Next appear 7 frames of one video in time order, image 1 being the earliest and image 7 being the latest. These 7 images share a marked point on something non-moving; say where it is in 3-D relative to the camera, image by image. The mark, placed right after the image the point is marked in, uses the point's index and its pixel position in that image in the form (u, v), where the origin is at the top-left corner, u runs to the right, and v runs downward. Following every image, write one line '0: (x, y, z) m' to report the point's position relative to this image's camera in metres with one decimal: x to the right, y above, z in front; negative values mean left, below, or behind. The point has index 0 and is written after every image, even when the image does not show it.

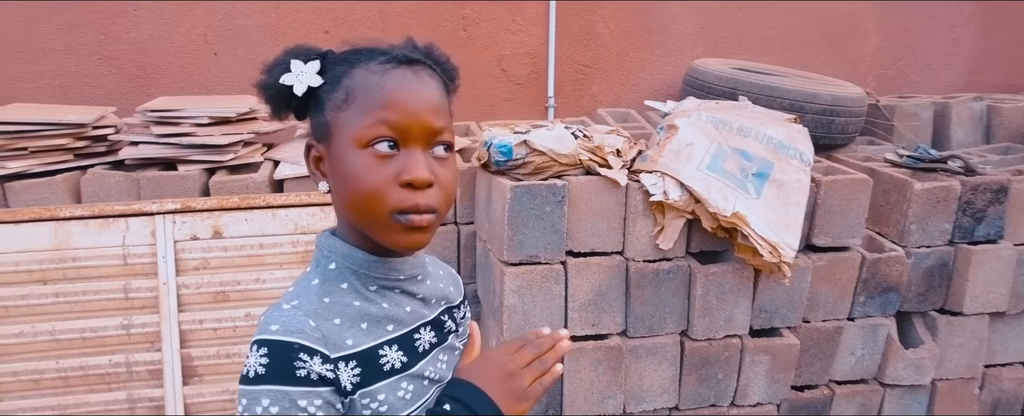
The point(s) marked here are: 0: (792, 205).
0: (+1.0, 0.0, +2.2) m
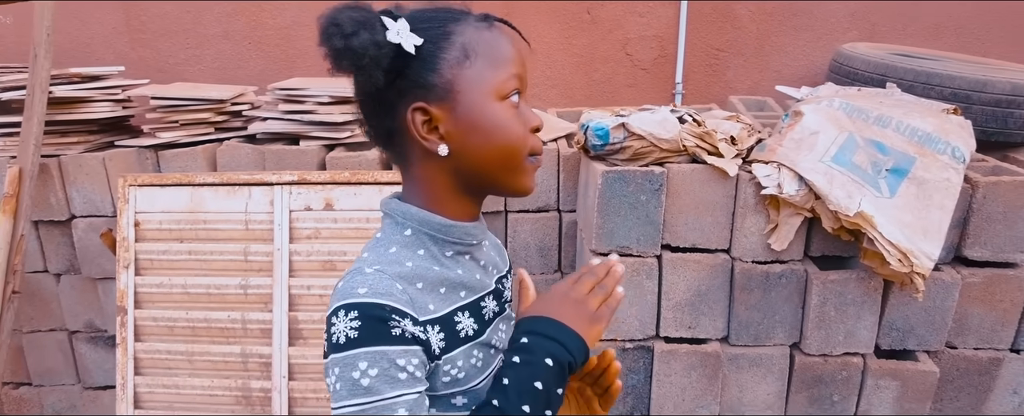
0: (+1.2, 0.0, +1.9) m
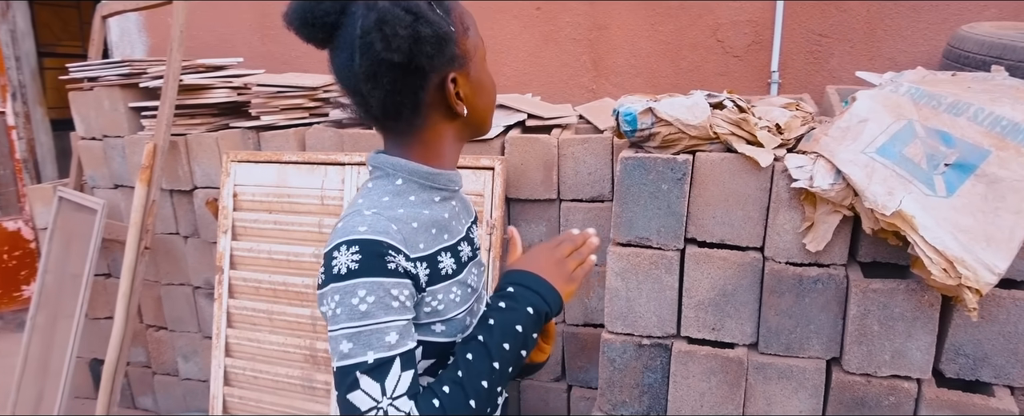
0: (+1.2, 0.0, +1.6) m
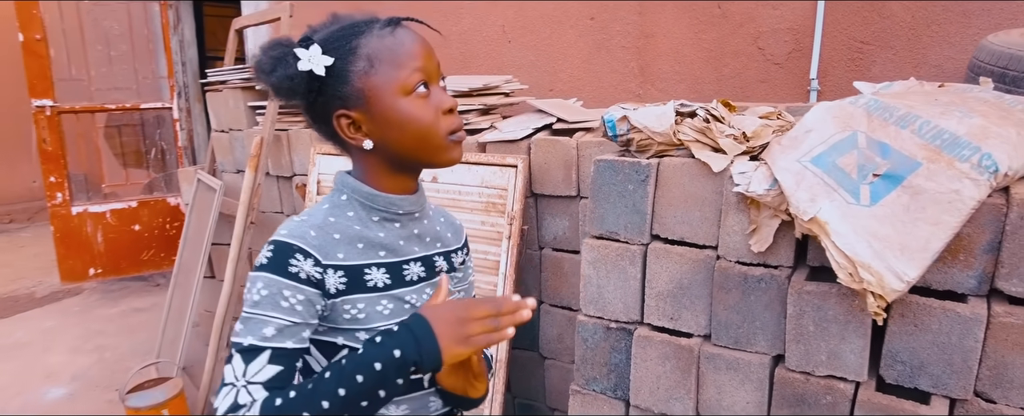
0: (+1.0, 0.0, +1.6) m
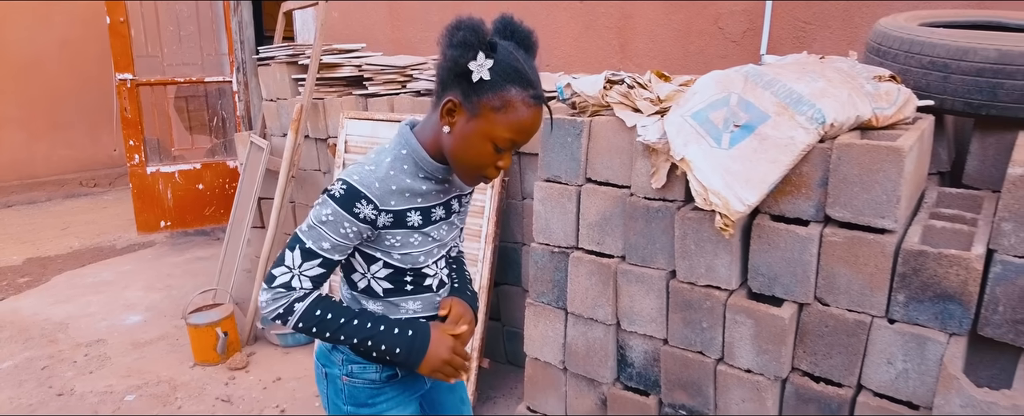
0: (+0.8, +0.2, +2.1) m
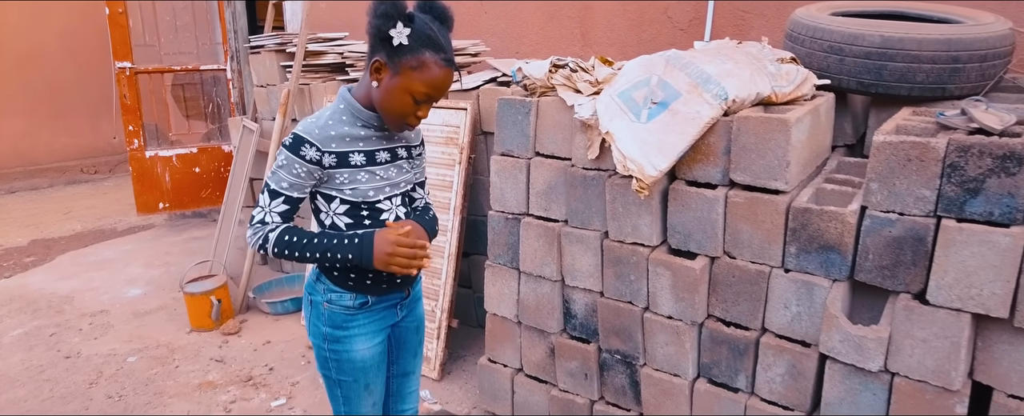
0: (+0.6, +0.3, +2.4) m
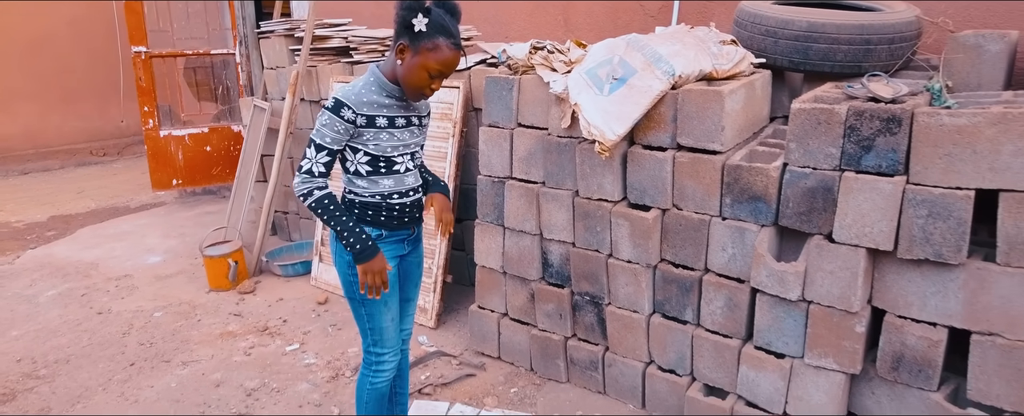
0: (+0.5, +0.5, +2.9) m
